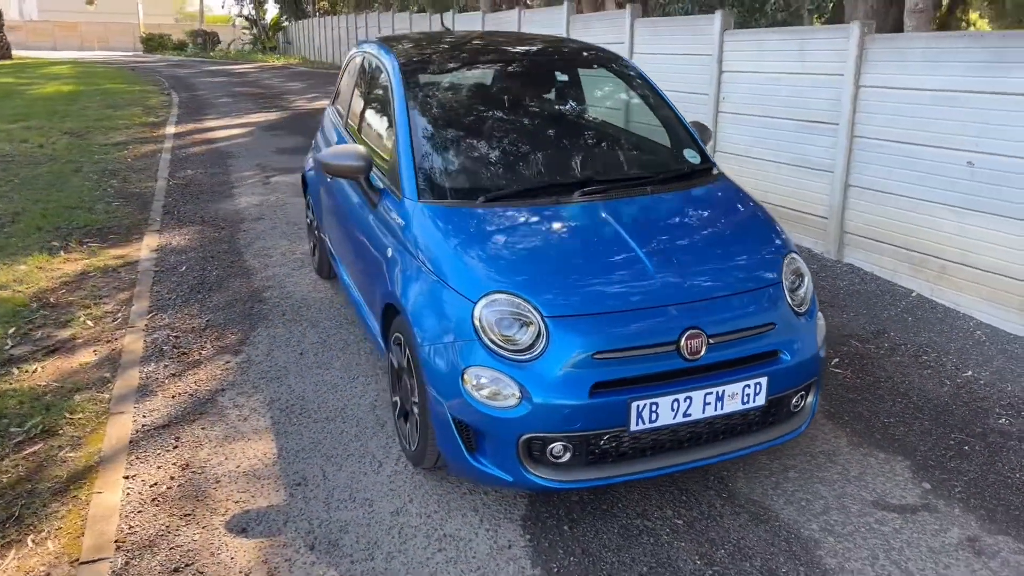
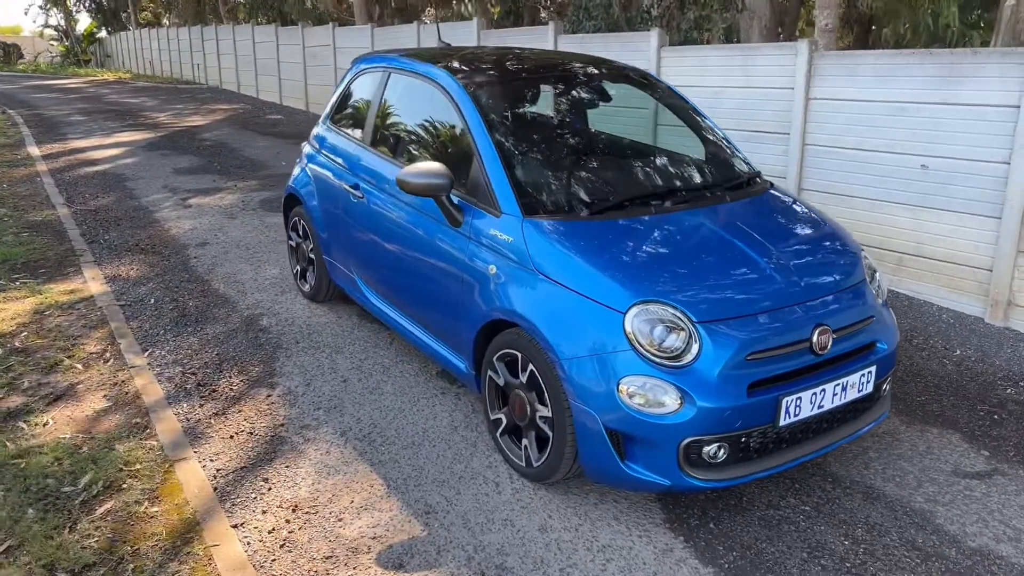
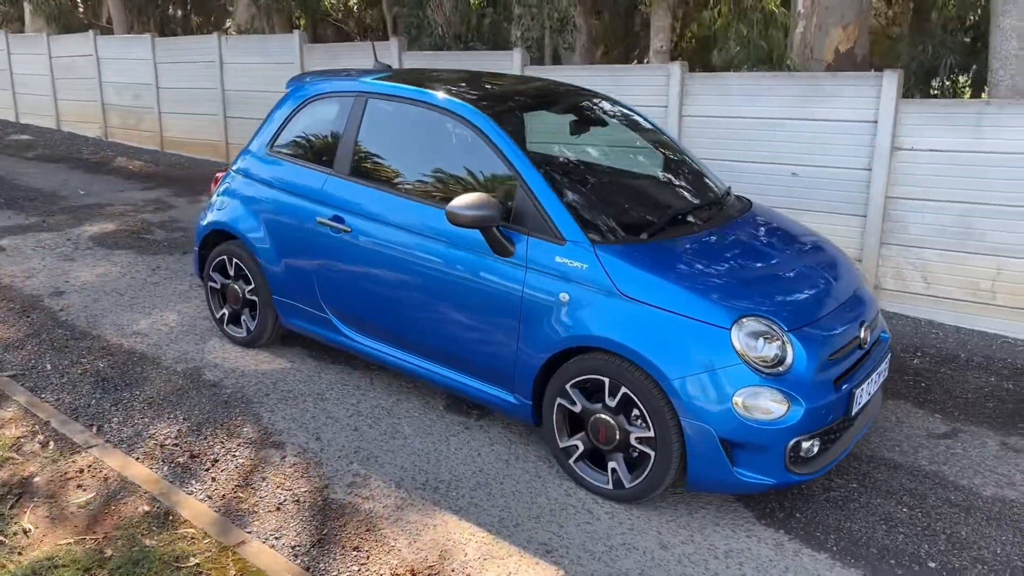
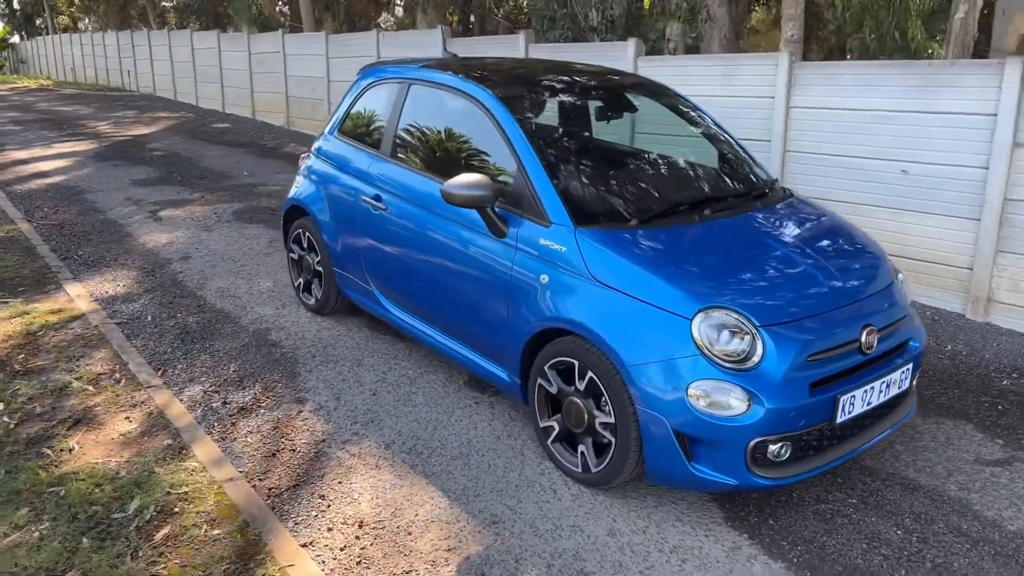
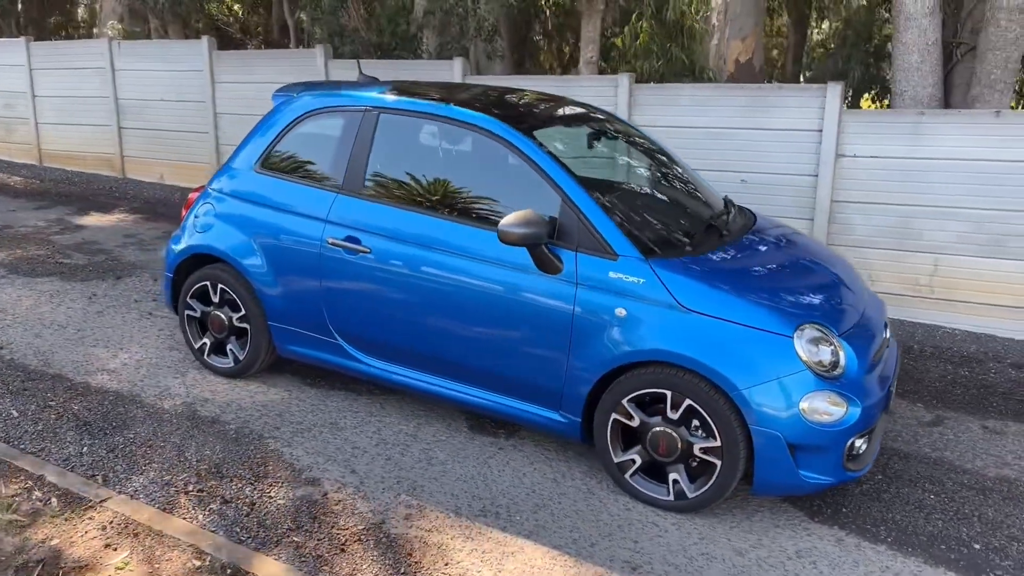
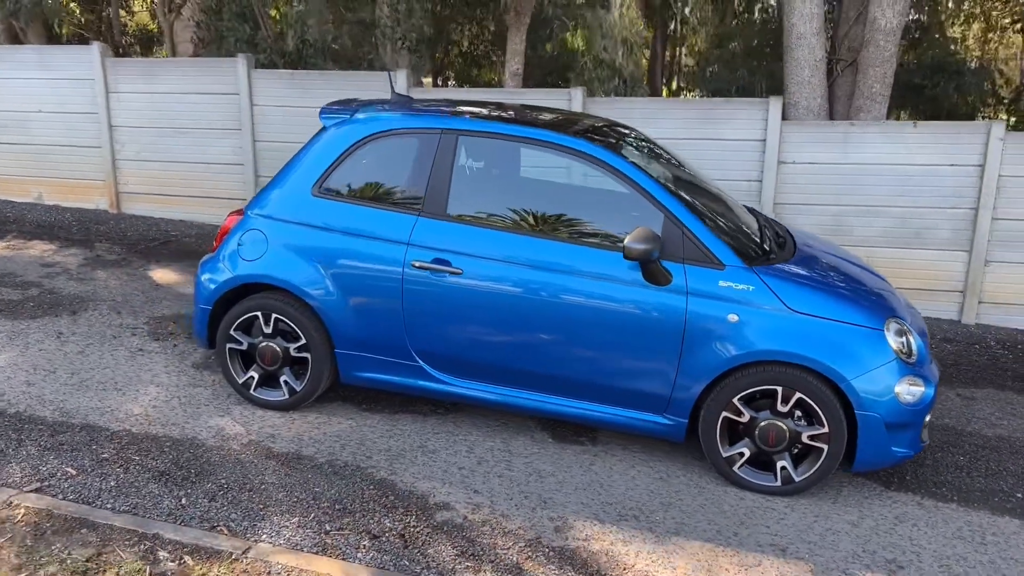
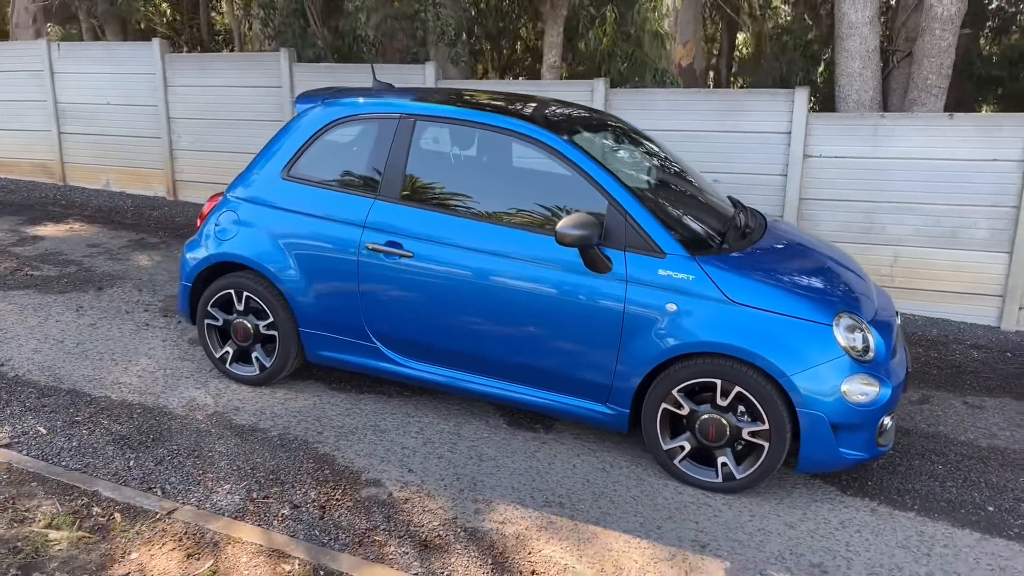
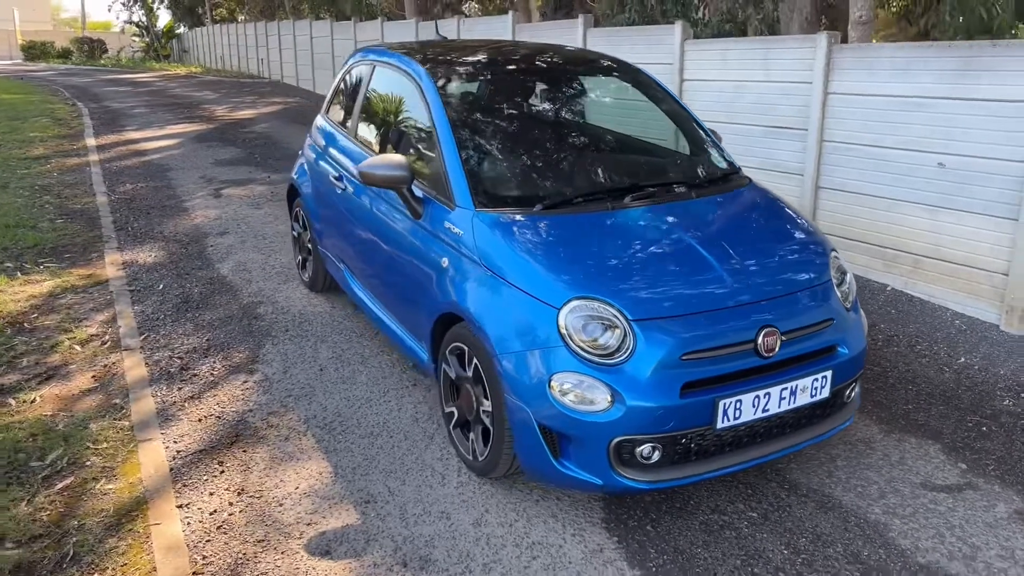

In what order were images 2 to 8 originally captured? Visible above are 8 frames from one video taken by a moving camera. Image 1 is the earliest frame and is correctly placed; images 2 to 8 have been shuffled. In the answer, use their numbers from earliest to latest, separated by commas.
8, 2, 4, 3, 5, 7, 6
